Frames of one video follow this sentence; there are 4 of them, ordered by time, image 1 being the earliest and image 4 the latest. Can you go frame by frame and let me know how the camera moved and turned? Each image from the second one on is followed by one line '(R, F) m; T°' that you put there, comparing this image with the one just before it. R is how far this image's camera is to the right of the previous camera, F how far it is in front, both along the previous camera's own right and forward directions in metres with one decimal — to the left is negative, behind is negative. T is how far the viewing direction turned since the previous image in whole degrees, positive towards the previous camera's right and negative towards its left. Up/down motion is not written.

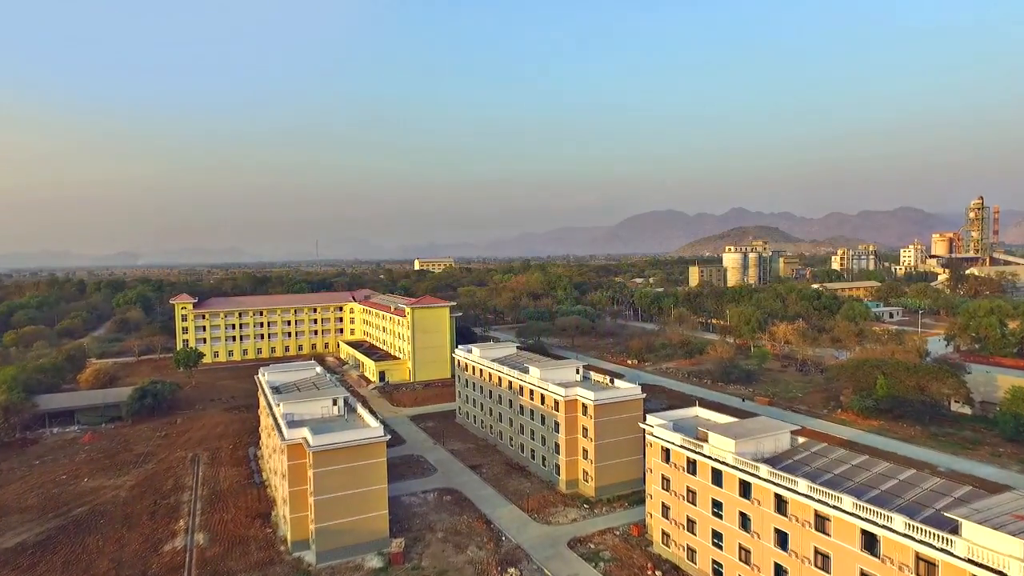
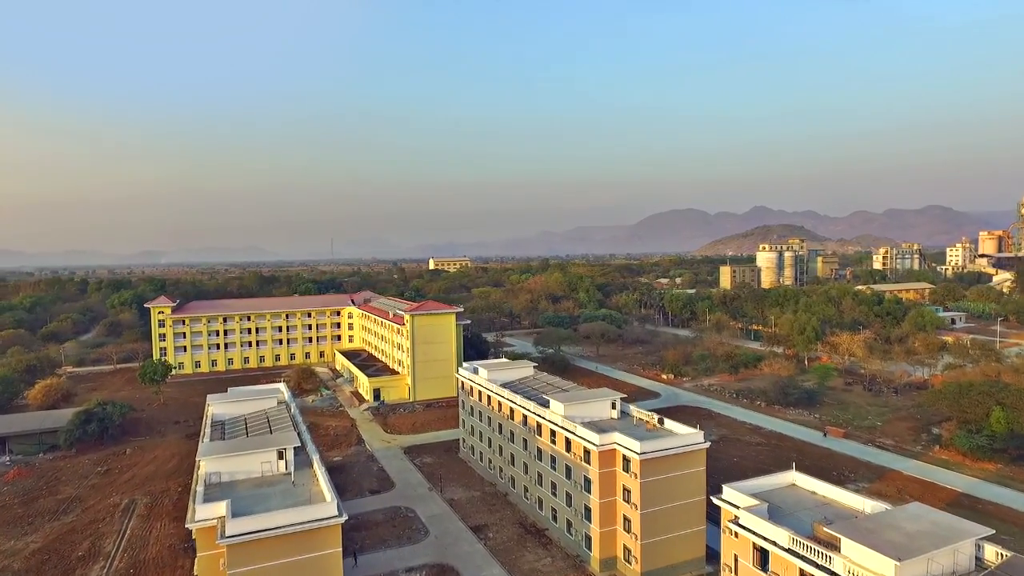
(+0.1, +7.2) m; -2°
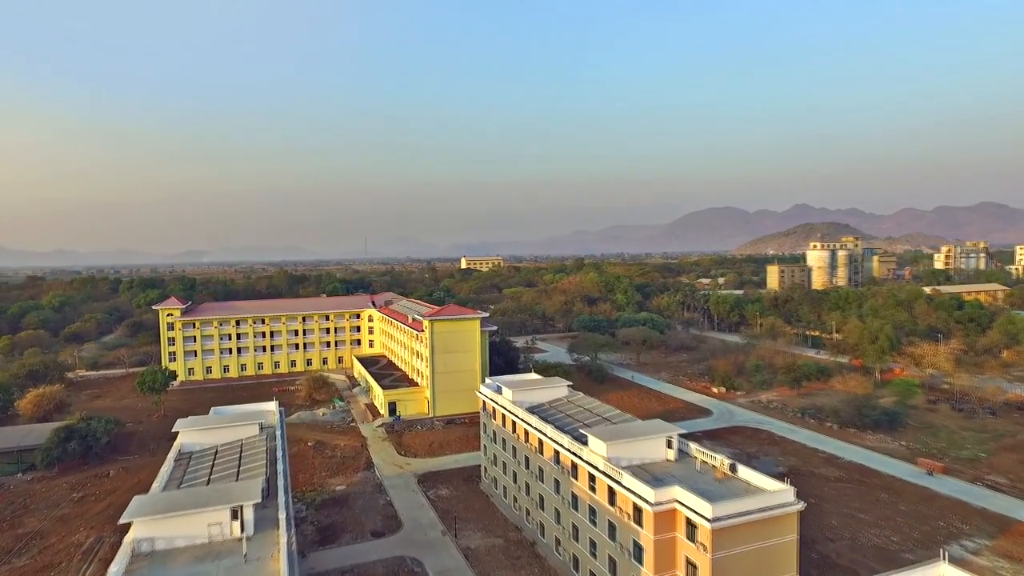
(+0.2, +4.7) m; -3°
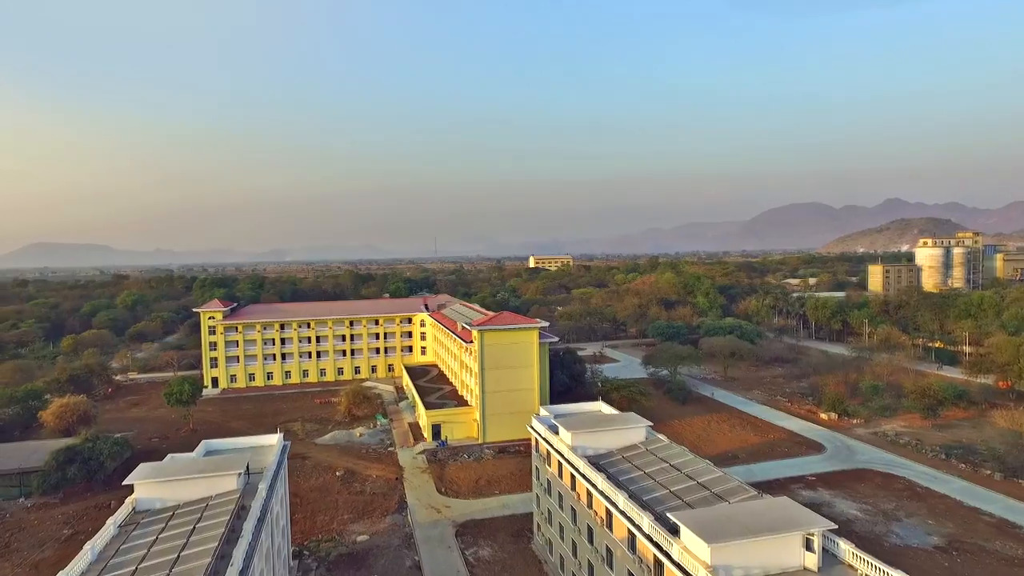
(+0.3, +5.8) m; -7°
